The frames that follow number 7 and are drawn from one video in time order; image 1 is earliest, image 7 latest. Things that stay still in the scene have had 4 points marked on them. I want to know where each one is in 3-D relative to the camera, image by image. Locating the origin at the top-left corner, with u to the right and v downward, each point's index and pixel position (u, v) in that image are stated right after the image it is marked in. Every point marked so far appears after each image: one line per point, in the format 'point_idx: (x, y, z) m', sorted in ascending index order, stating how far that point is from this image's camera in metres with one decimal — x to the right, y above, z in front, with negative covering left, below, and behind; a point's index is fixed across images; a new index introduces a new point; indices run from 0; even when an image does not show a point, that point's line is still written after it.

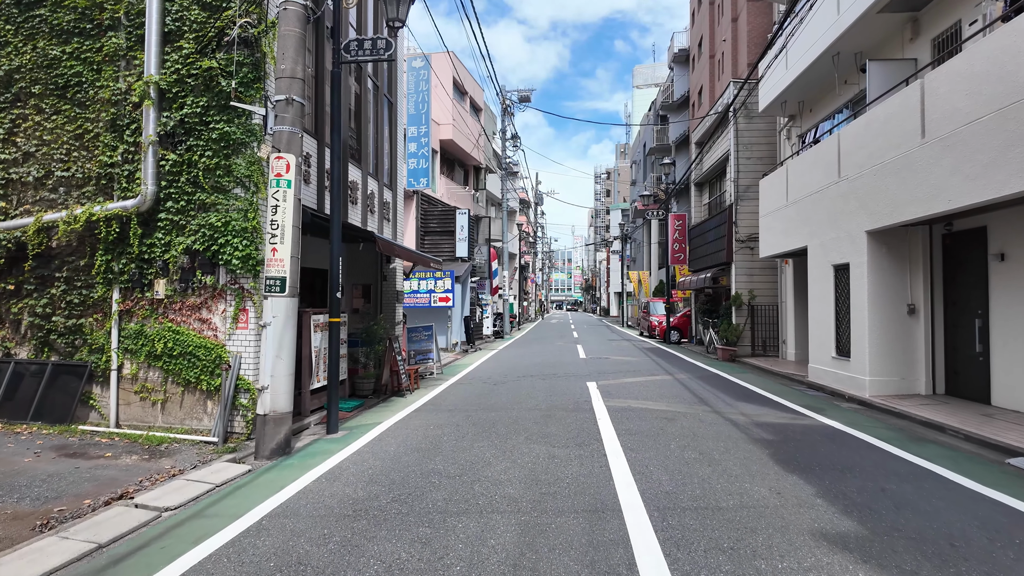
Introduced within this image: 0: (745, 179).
0: (+6.0, +2.8, +15.9) m
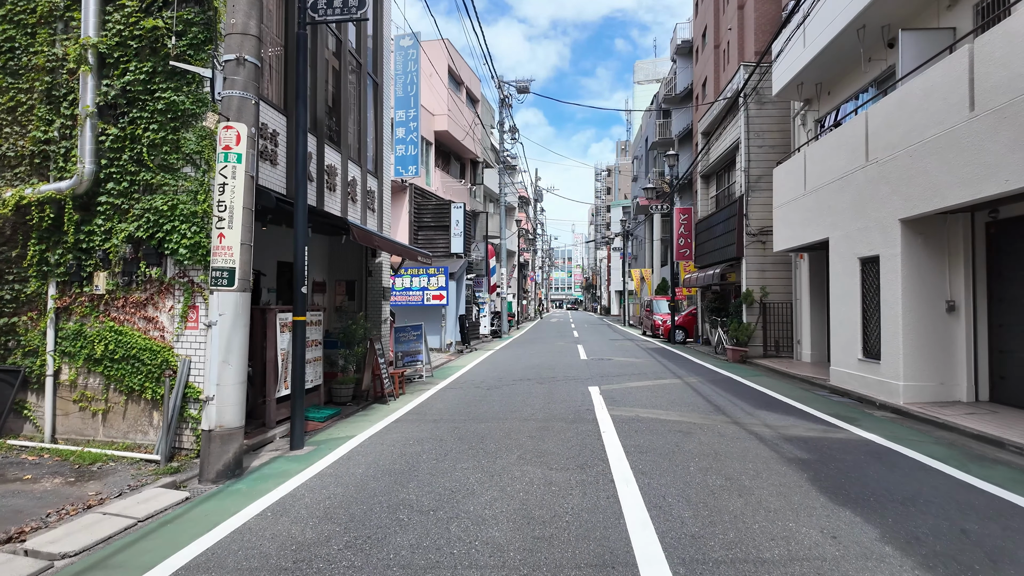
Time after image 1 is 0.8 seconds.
0: (+5.9, +2.9, +14.9) m
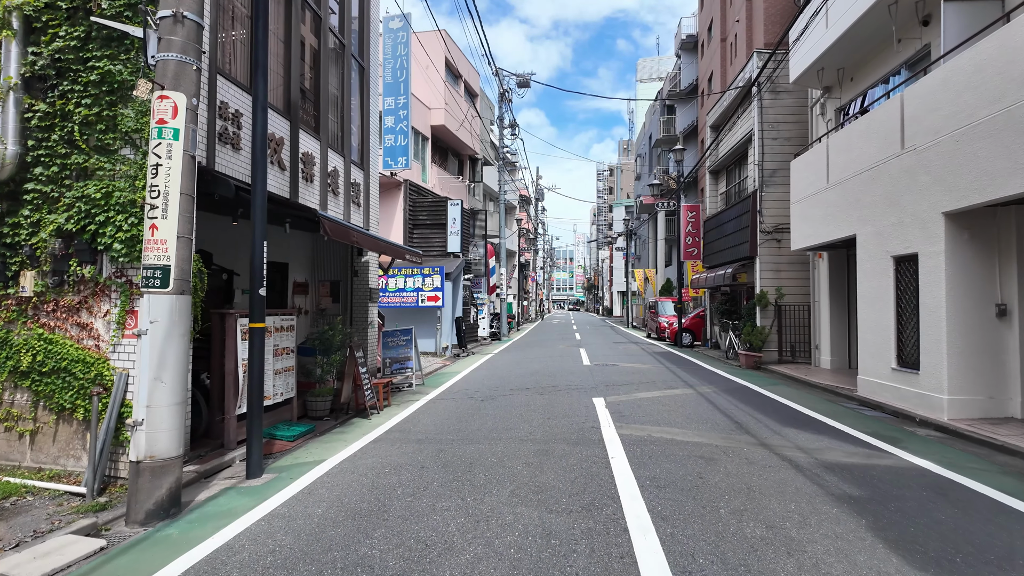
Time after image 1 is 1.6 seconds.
0: (+5.8, +2.8, +14.0) m
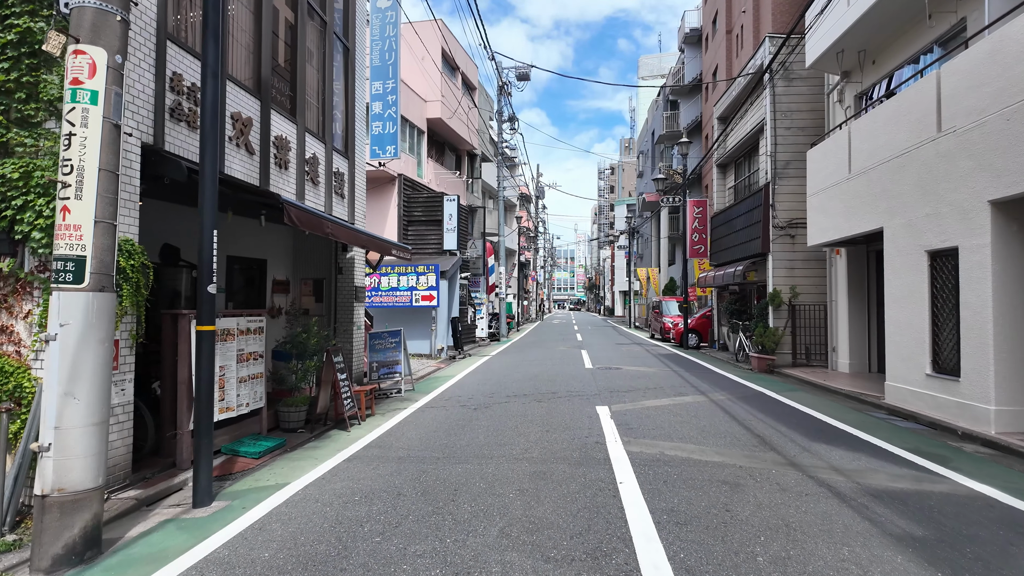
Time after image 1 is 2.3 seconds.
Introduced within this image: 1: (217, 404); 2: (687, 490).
0: (+5.8, +2.9, +13.2) m
1: (-2.8, -1.1, +6.0) m
2: (+1.3, -1.5, +4.5) m
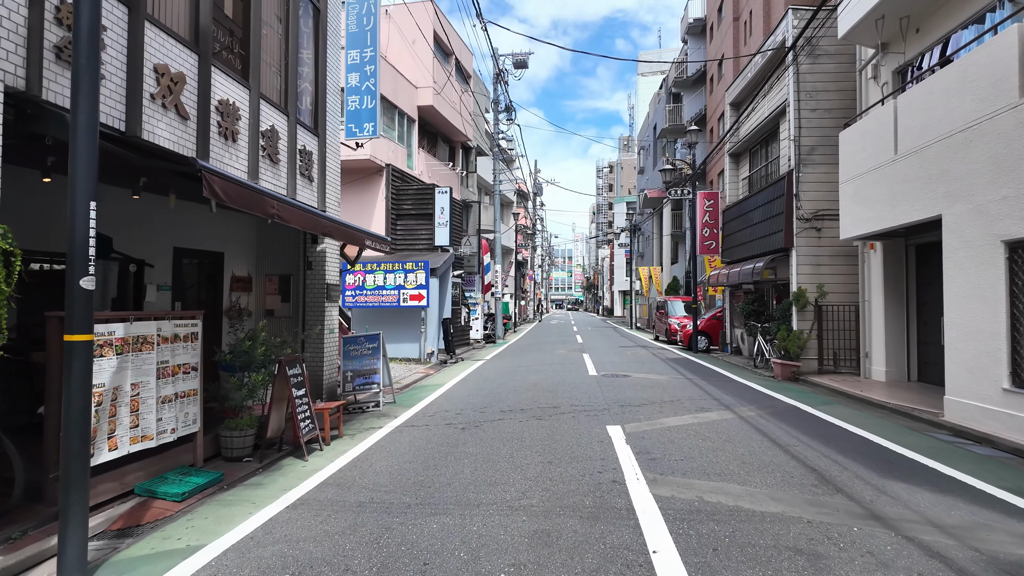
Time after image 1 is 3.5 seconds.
0: (+5.7, +2.9, +11.9) m
1: (-2.9, -1.1, +4.7) m
2: (+1.2, -1.4, +3.2) m
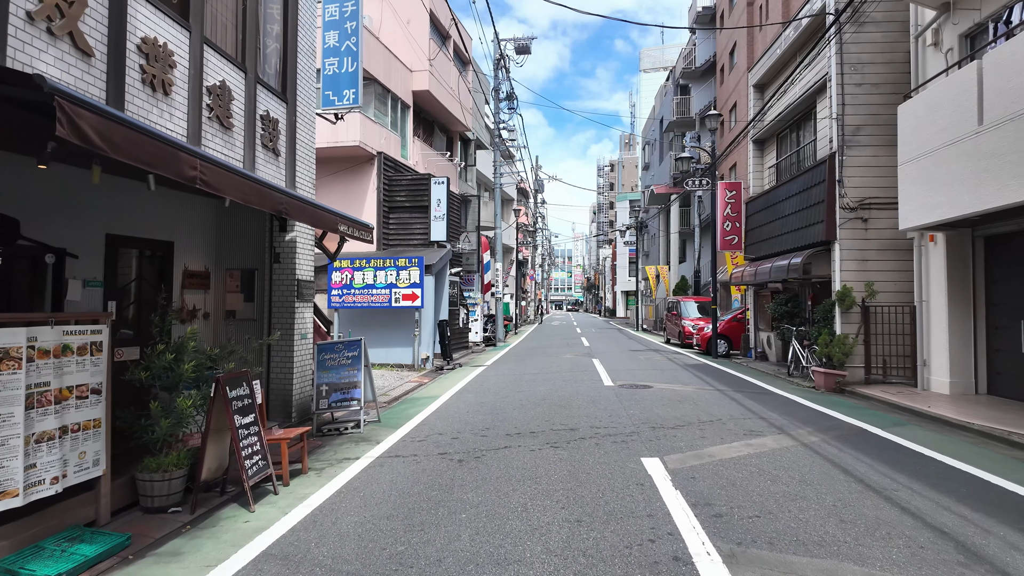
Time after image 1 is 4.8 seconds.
0: (+5.8, +2.9, +10.5) m
1: (-2.8, -1.0, +3.2) m
2: (+1.3, -1.4, +1.8) m
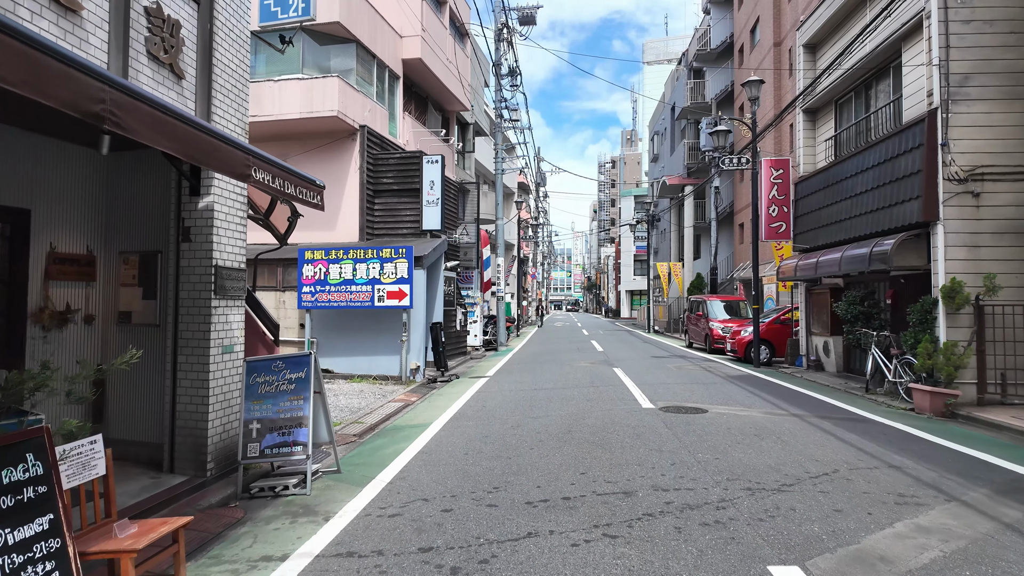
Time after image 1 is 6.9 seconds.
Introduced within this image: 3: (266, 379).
0: (+5.9, +3.0, +8.2) m
1: (-2.6, -1.0, +0.9) m
2: (+1.5, -1.3, -0.5) m
3: (-1.9, -0.7, +4.9) m
